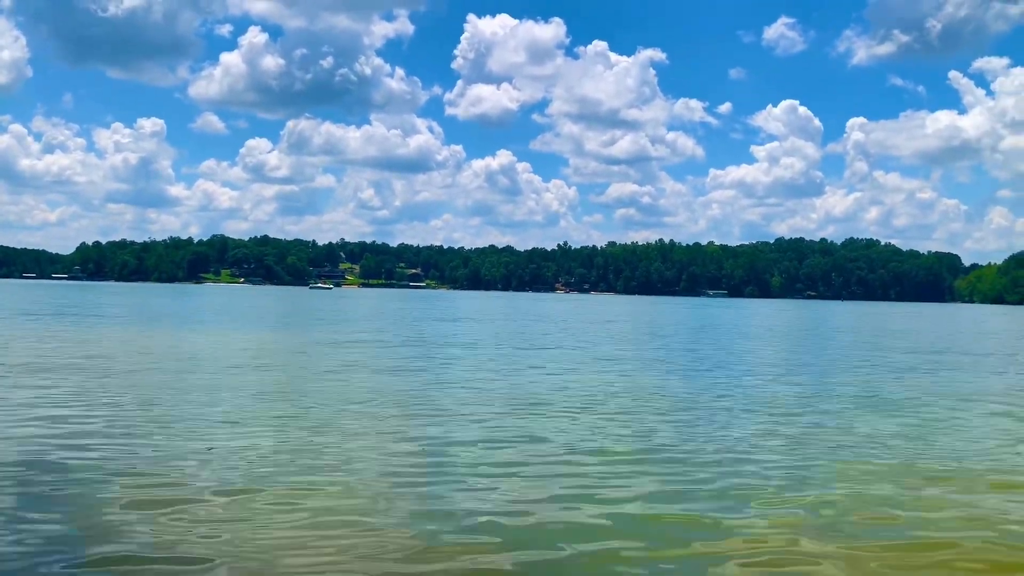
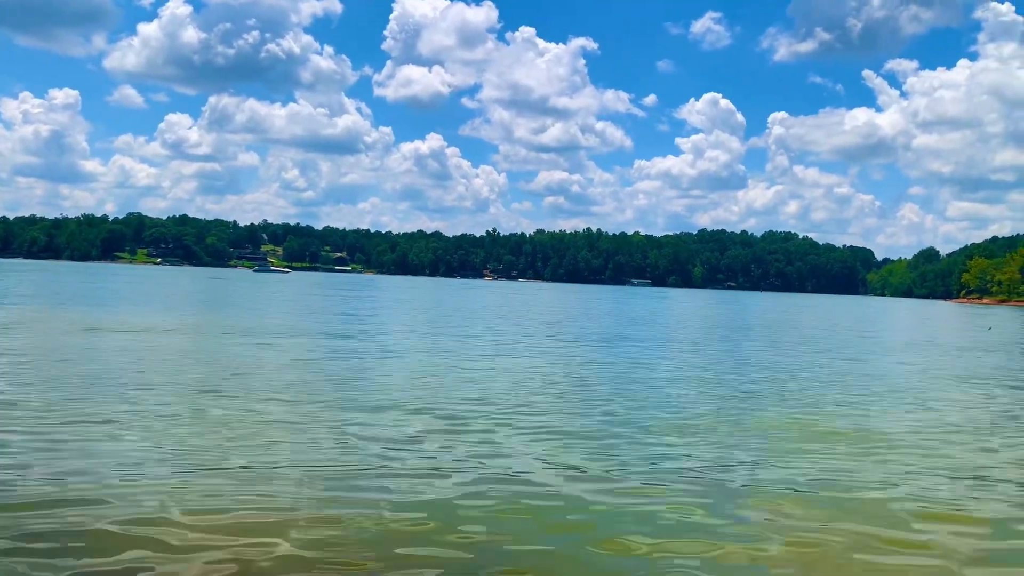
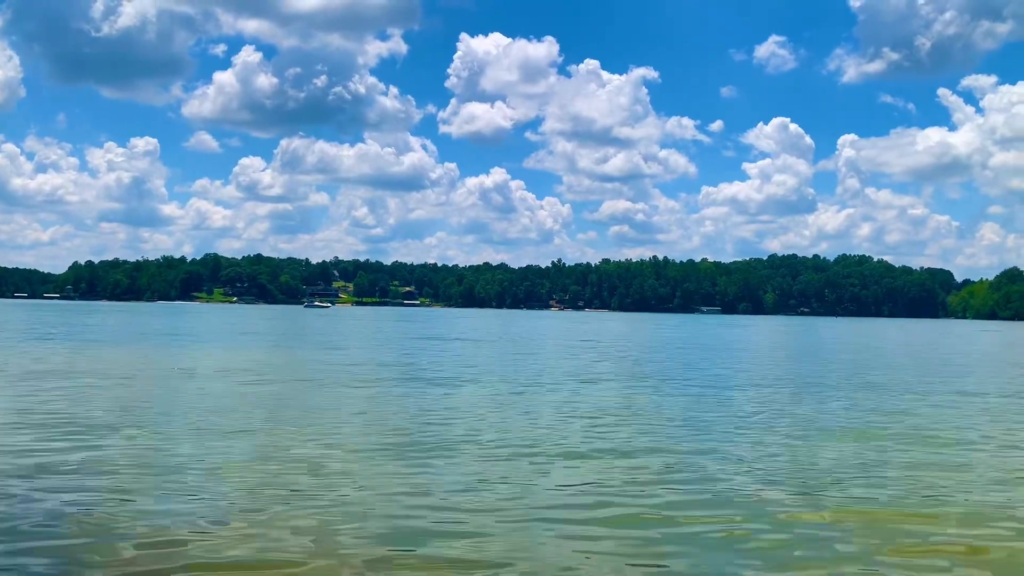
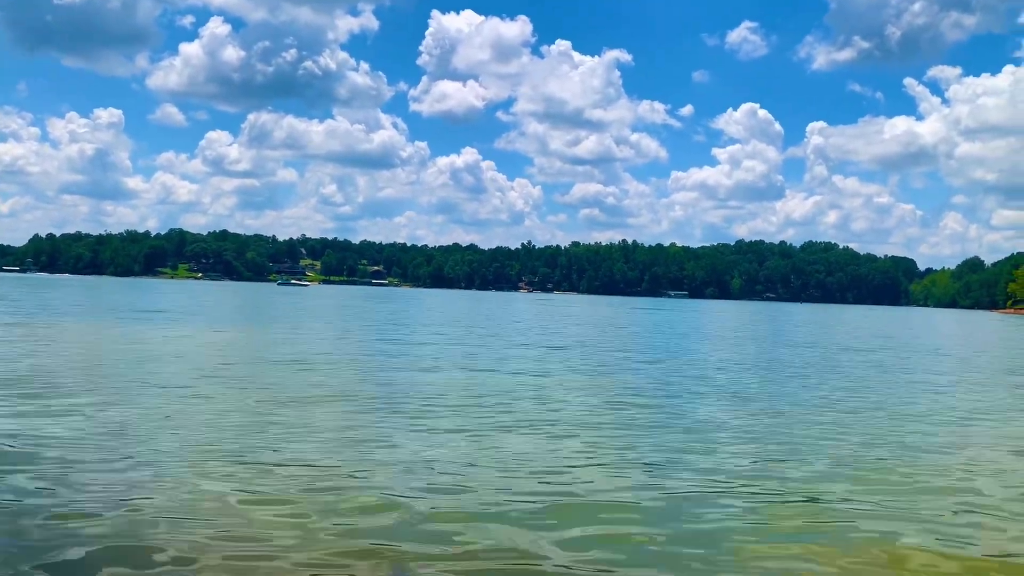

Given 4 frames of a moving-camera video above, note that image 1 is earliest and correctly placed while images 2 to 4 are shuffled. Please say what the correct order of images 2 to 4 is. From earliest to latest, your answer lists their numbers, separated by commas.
3, 4, 2
